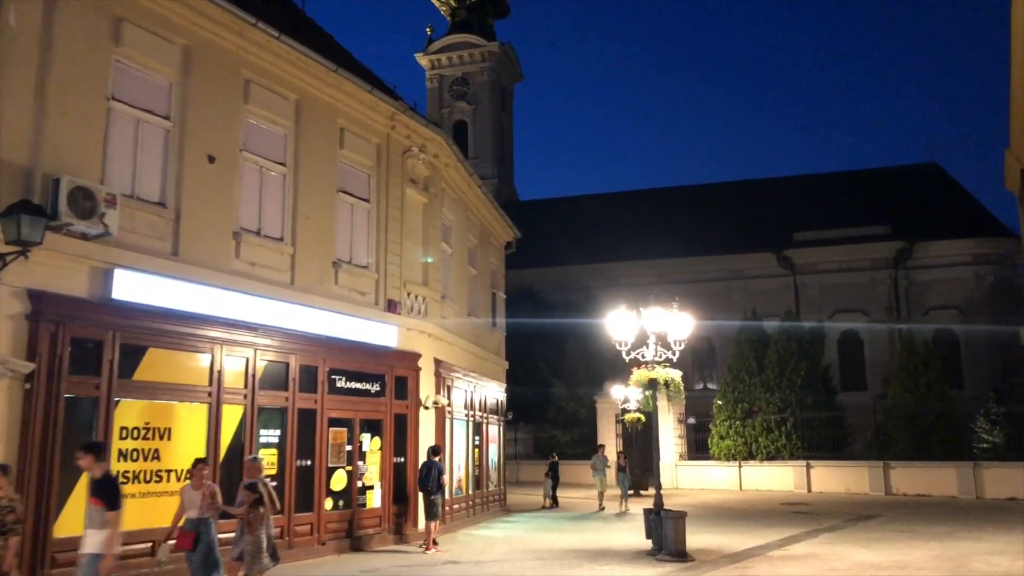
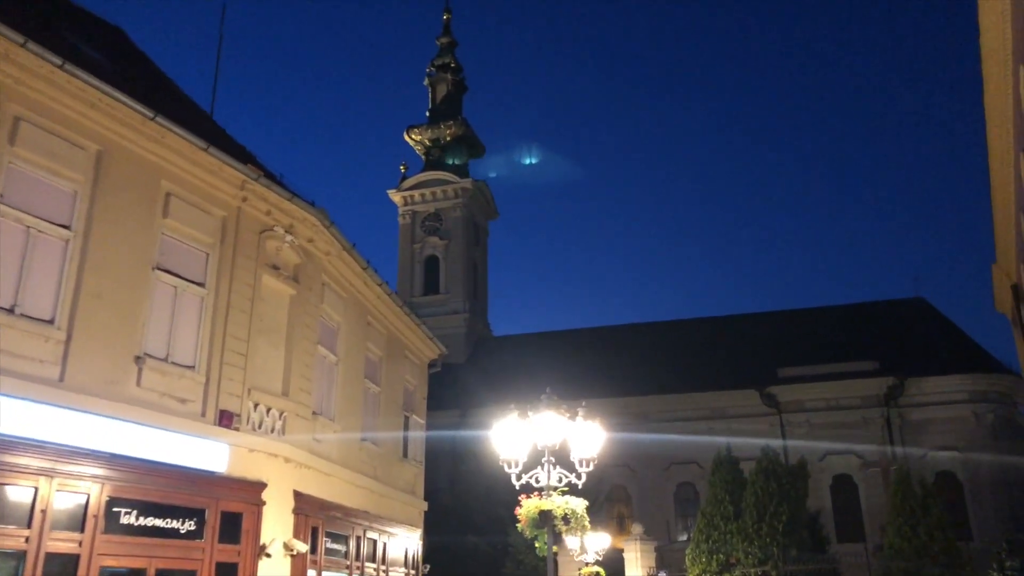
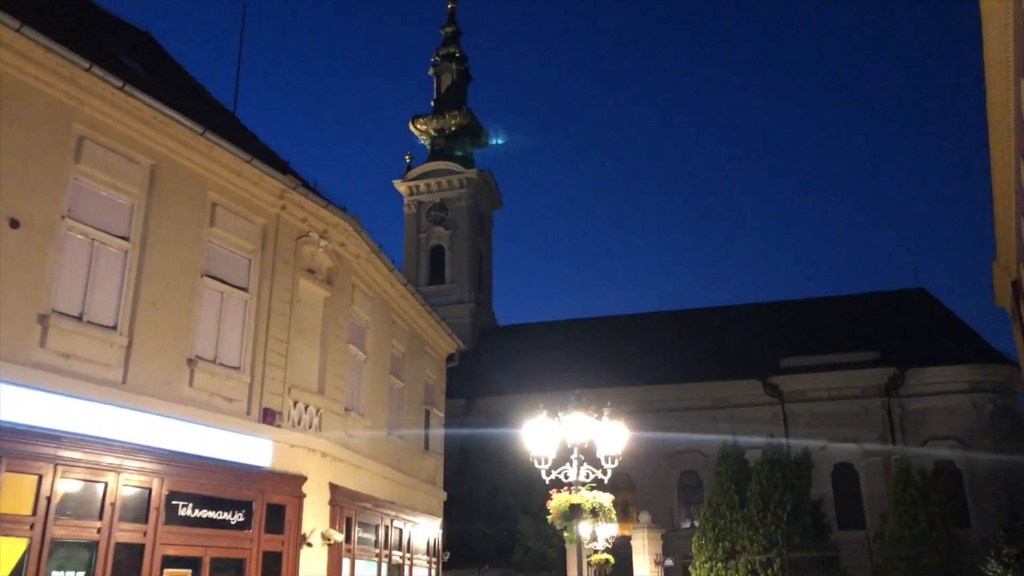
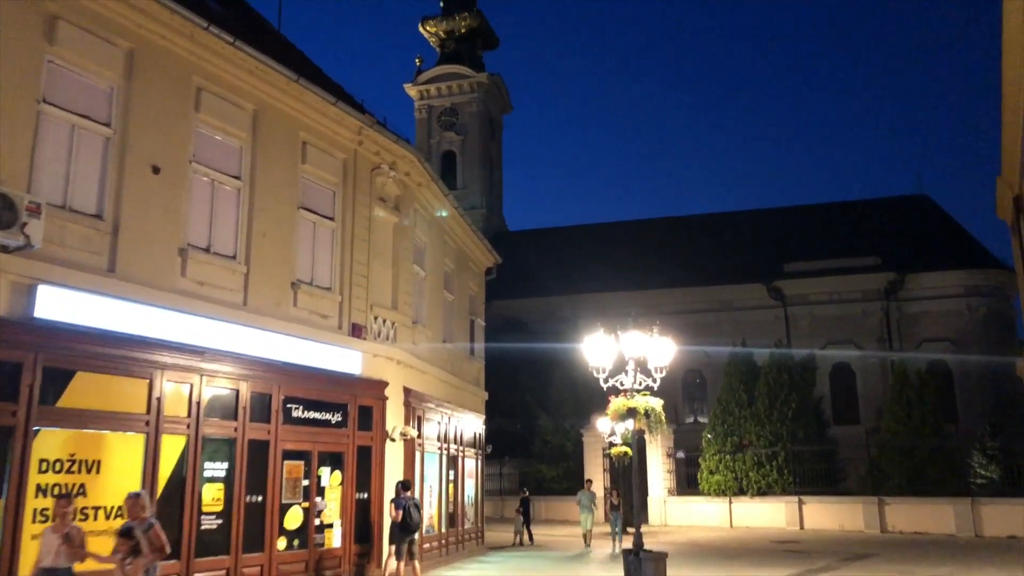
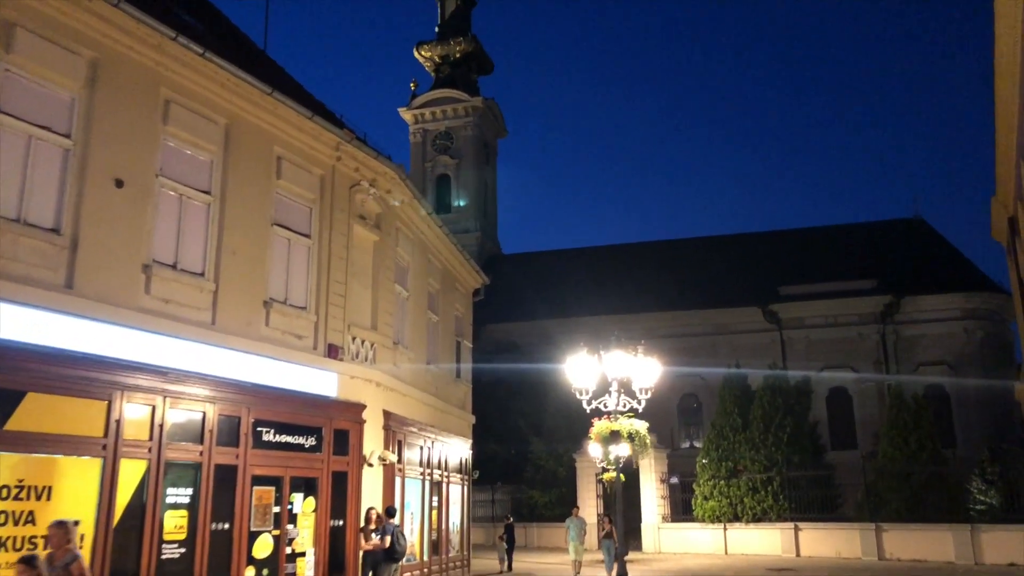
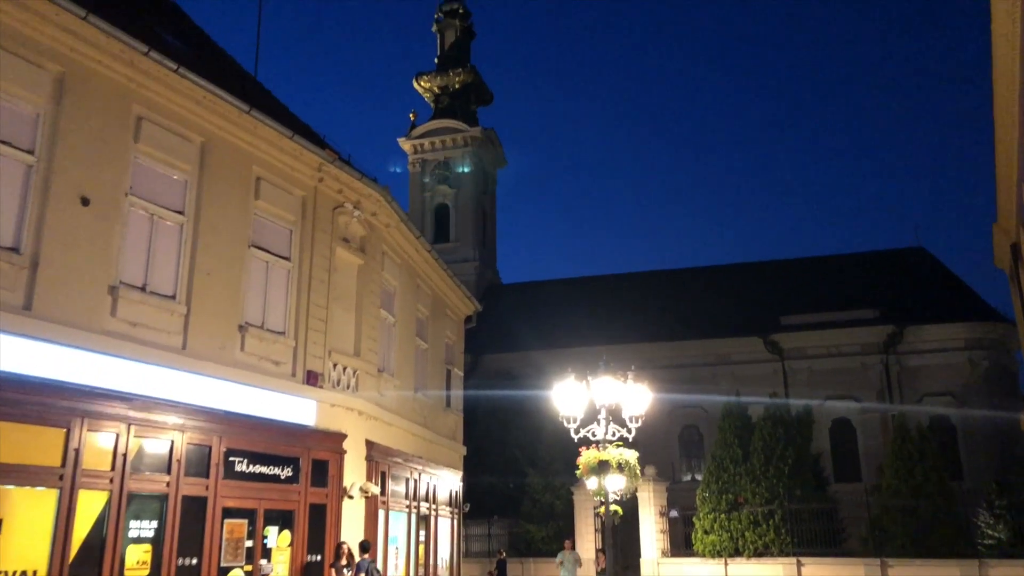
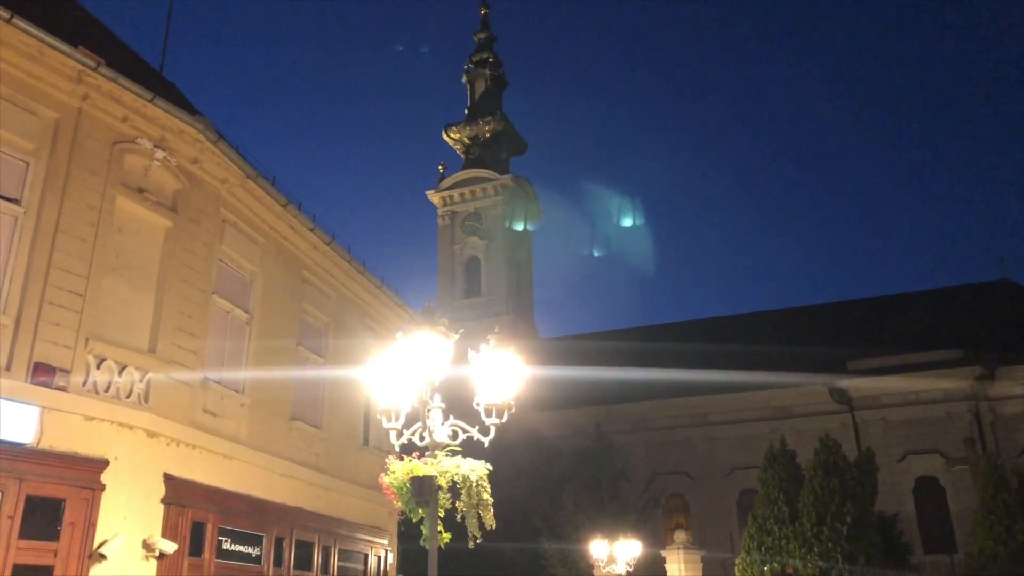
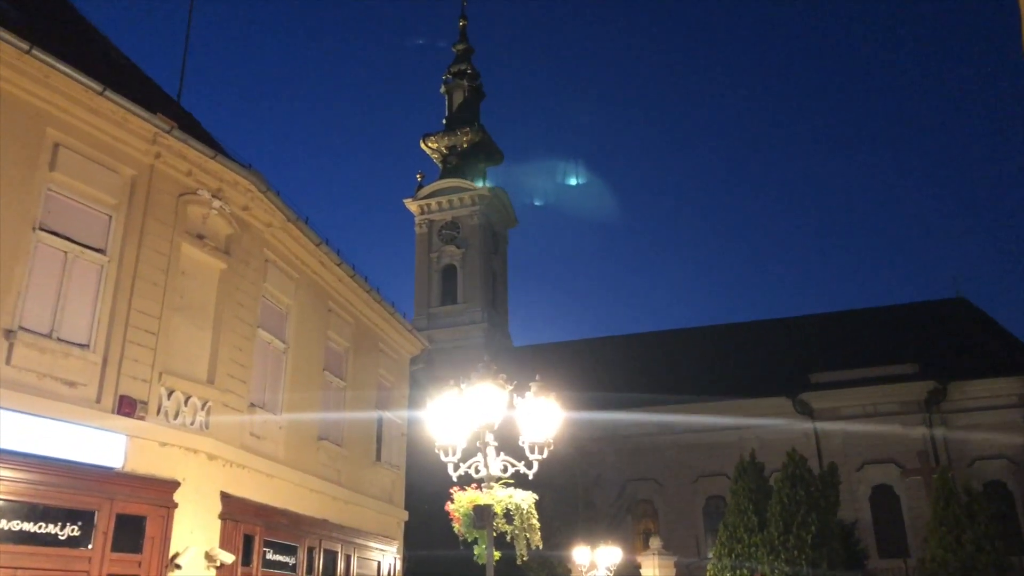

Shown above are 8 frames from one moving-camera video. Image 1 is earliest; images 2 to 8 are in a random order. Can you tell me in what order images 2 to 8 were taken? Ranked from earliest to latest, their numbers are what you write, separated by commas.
4, 5, 6, 3, 2, 8, 7
